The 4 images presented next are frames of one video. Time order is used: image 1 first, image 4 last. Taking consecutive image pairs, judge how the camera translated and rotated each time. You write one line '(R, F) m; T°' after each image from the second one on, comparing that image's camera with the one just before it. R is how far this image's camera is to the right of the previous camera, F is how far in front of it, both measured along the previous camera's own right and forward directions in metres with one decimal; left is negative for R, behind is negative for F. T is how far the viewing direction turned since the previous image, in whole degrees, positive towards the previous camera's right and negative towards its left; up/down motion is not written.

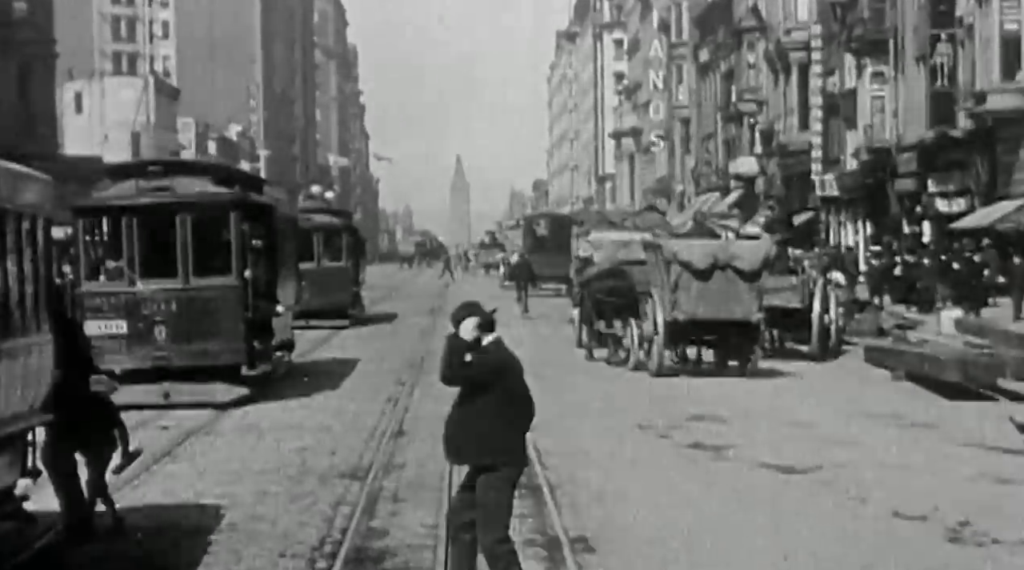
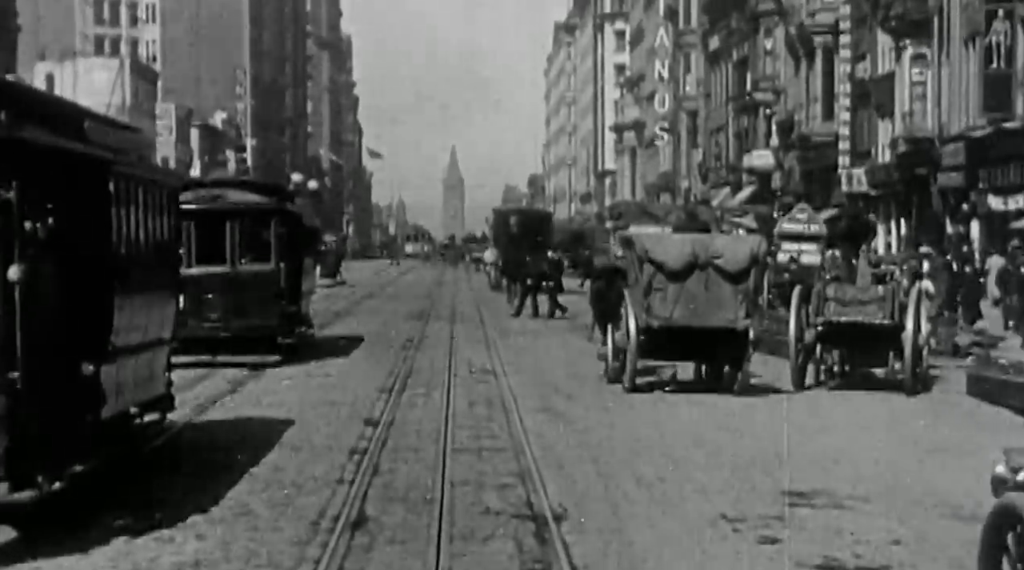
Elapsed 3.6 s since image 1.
(-0.2, +5.3) m; 0°
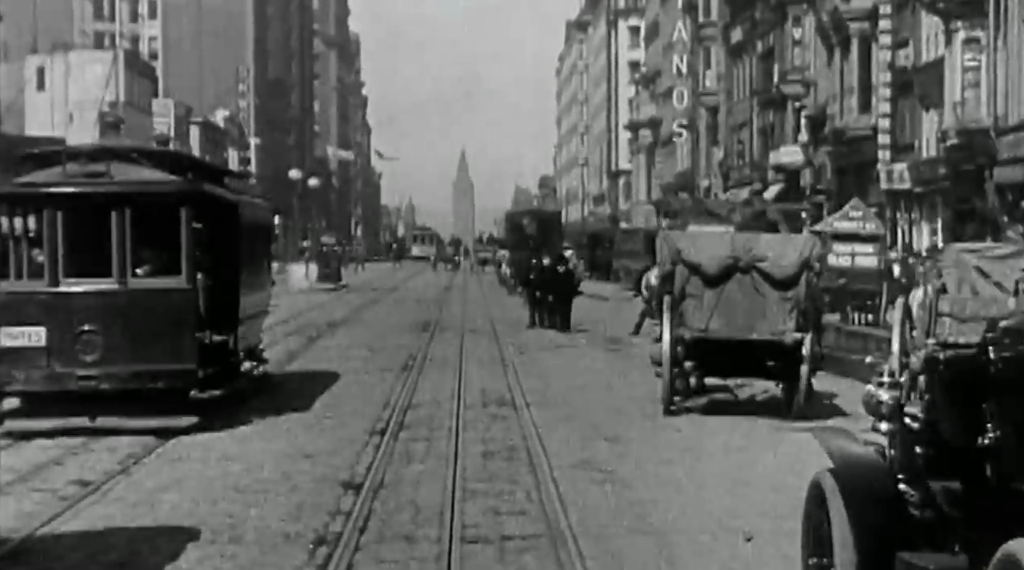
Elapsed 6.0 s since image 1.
(-0.2, +4.1) m; 0°
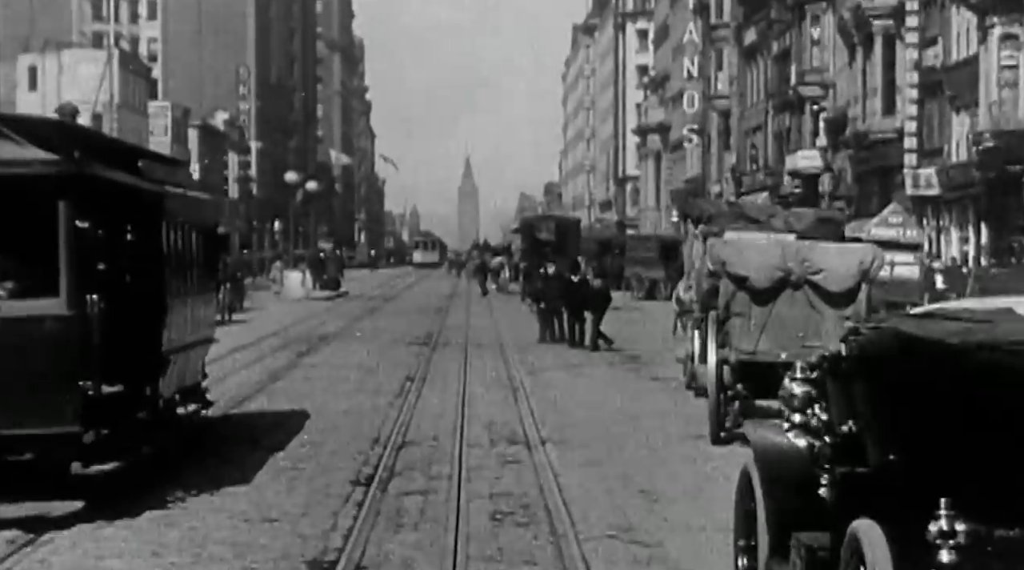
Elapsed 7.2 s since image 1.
(-0.1, +2.6) m; 0°
